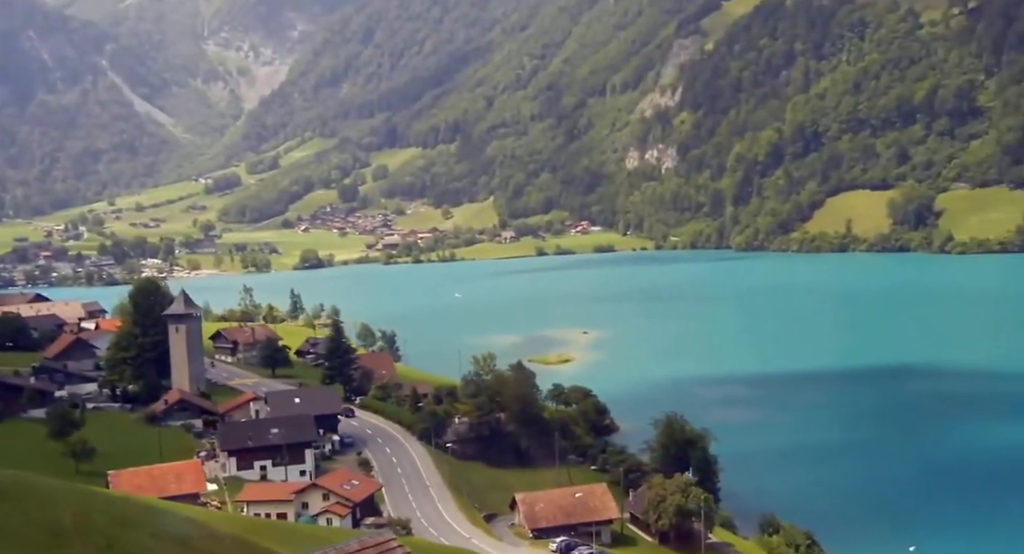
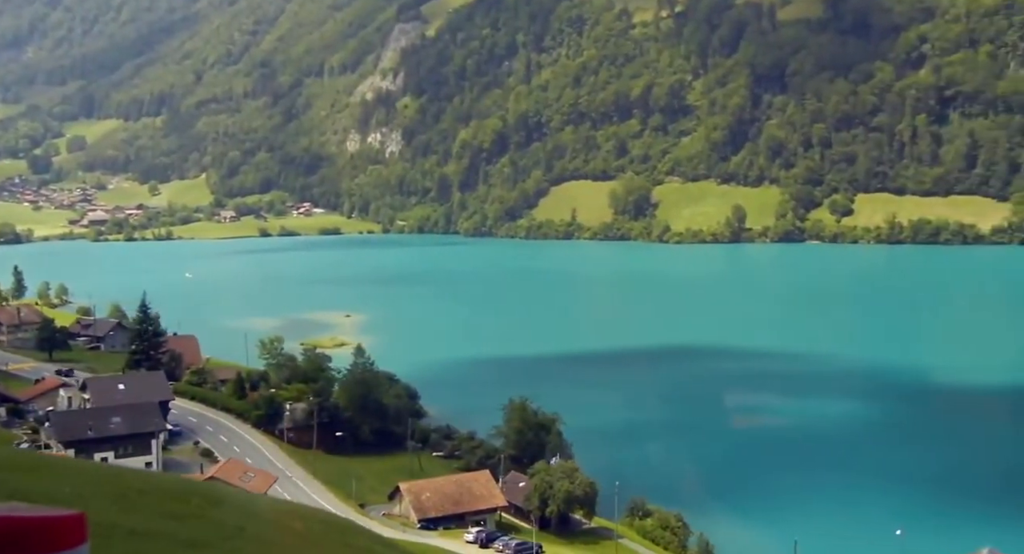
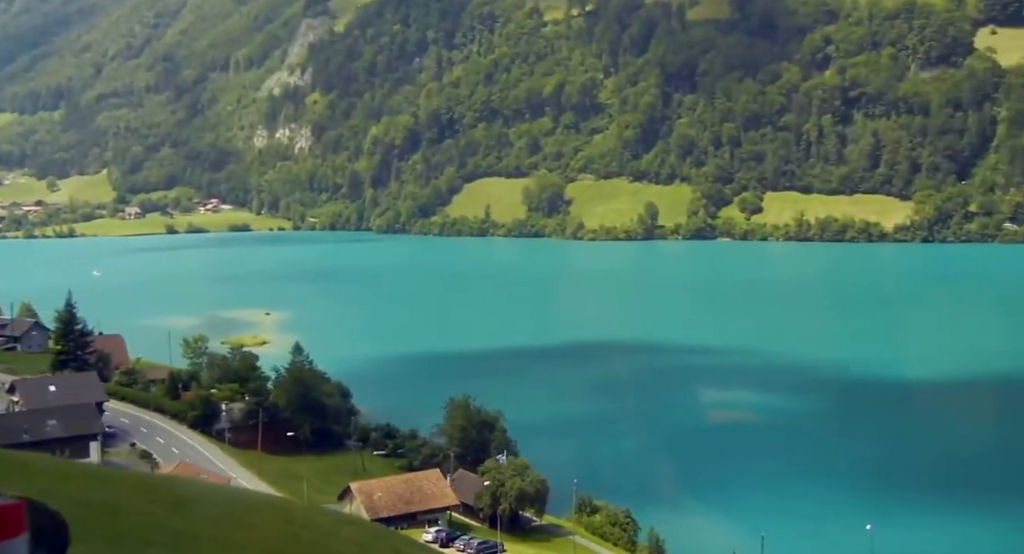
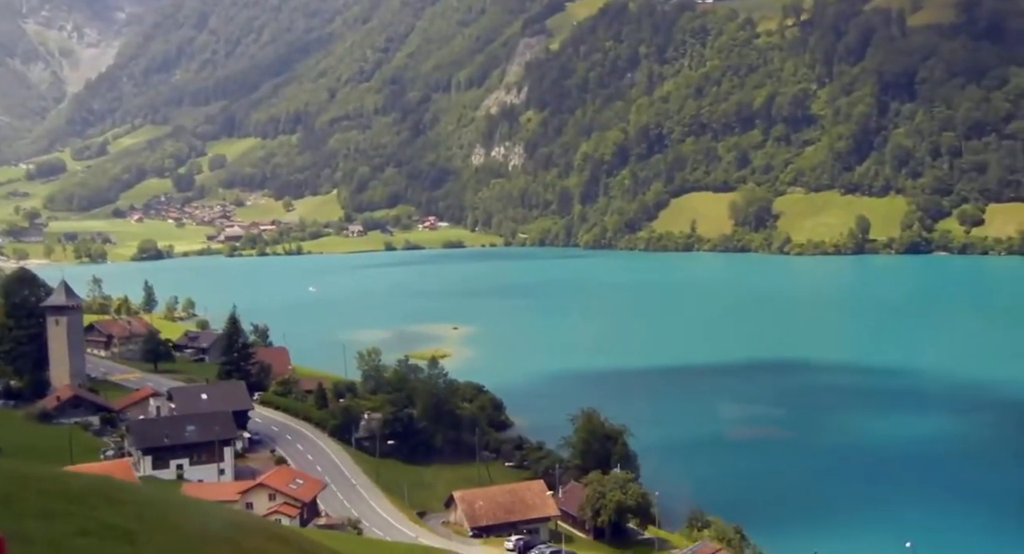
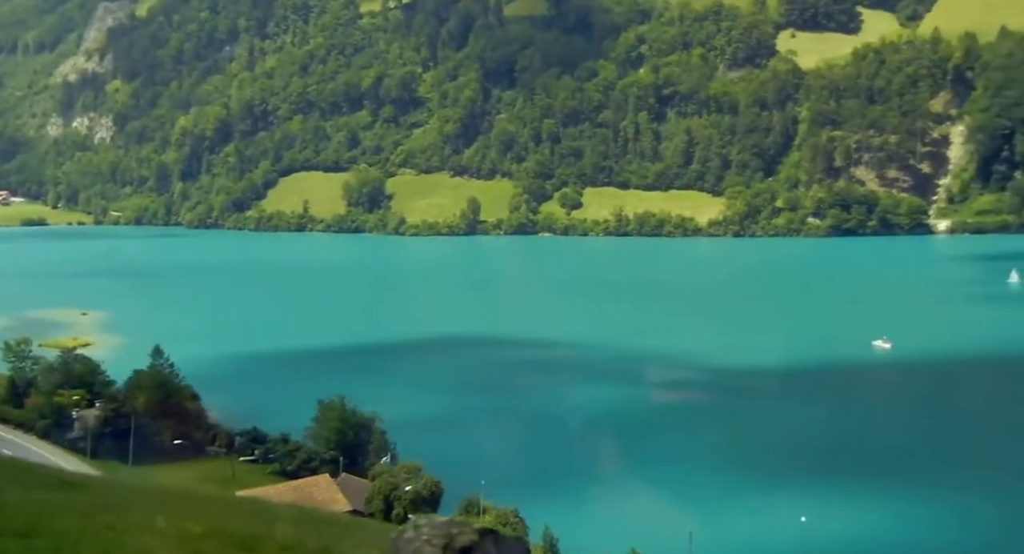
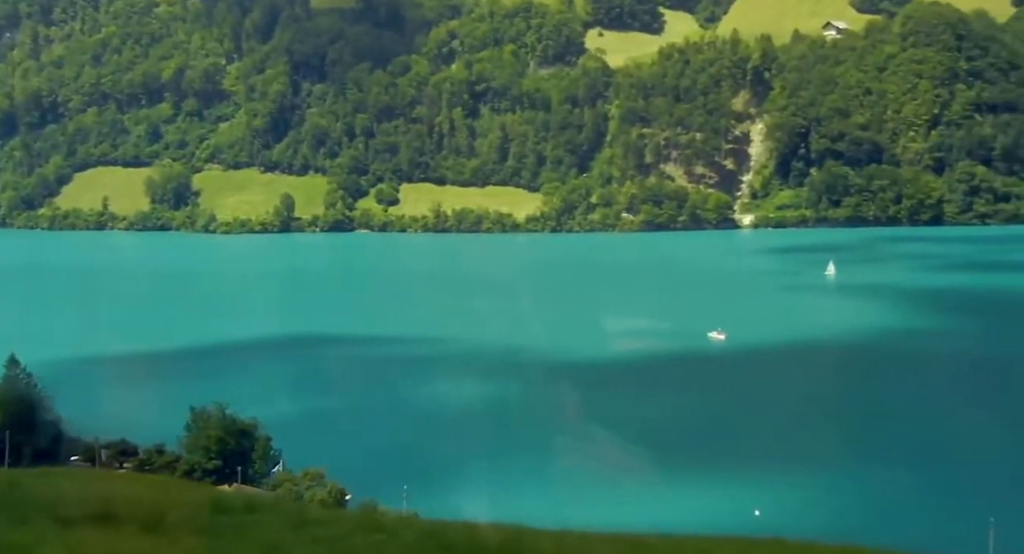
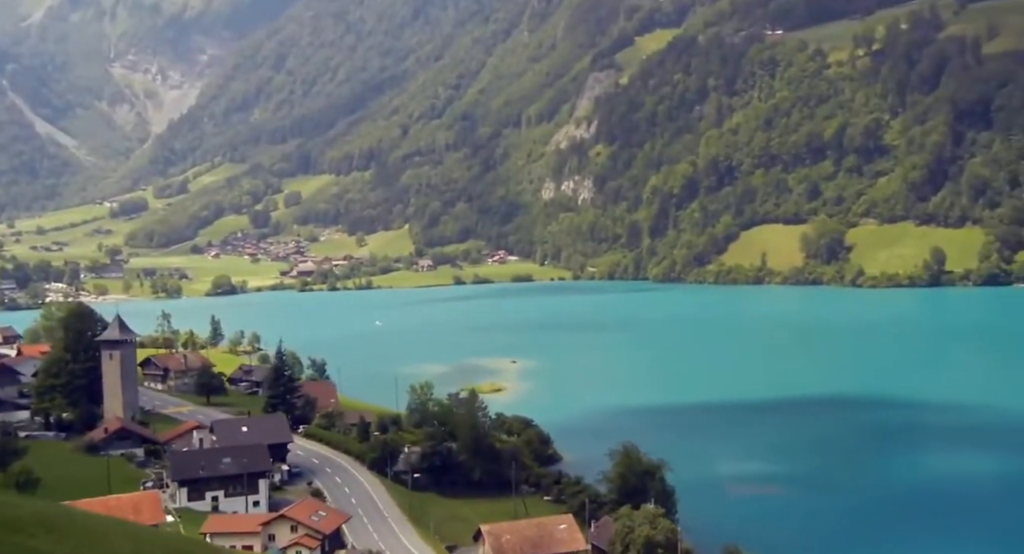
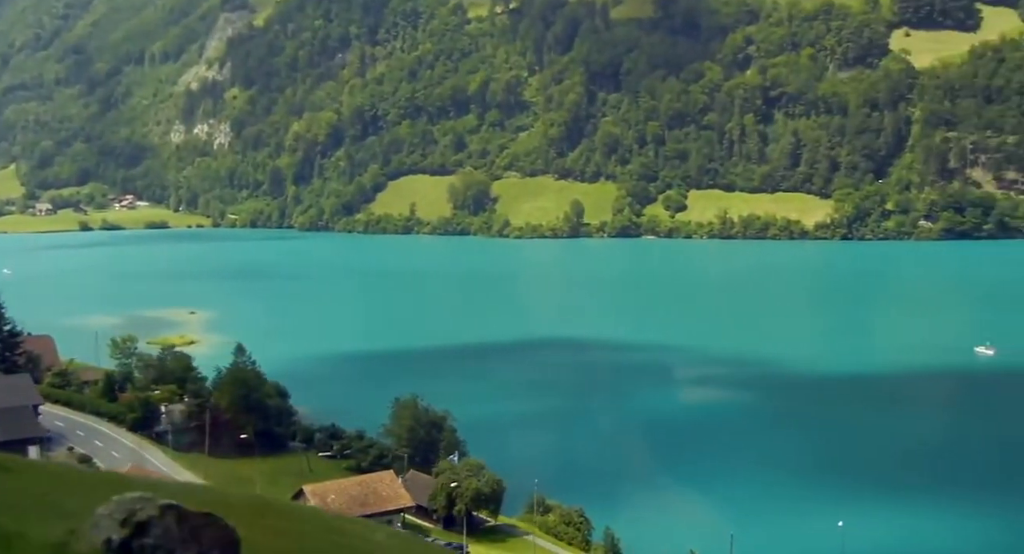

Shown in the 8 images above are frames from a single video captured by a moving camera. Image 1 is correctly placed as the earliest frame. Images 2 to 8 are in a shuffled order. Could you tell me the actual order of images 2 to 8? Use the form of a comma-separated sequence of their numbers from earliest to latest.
7, 4, 2, 3, 8, 5, 6
